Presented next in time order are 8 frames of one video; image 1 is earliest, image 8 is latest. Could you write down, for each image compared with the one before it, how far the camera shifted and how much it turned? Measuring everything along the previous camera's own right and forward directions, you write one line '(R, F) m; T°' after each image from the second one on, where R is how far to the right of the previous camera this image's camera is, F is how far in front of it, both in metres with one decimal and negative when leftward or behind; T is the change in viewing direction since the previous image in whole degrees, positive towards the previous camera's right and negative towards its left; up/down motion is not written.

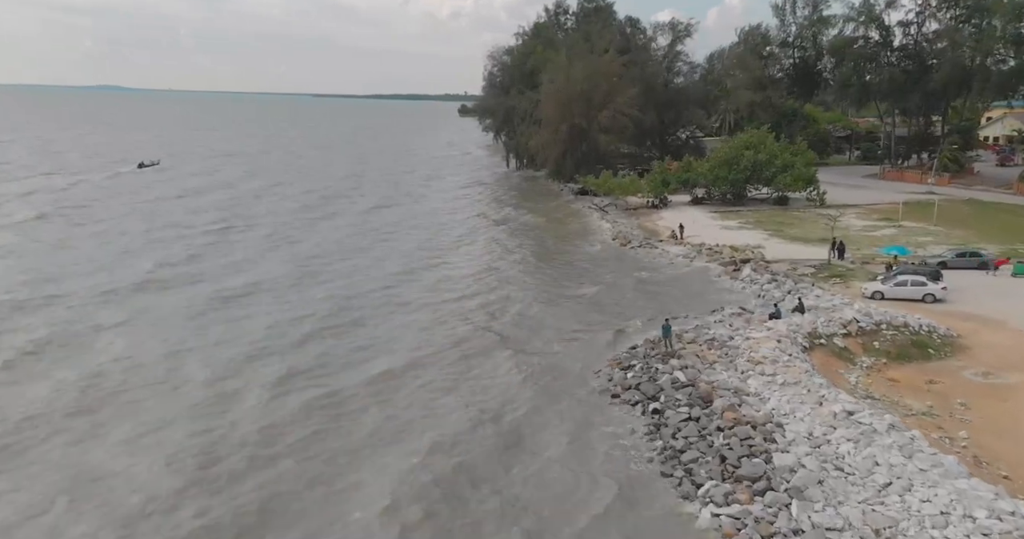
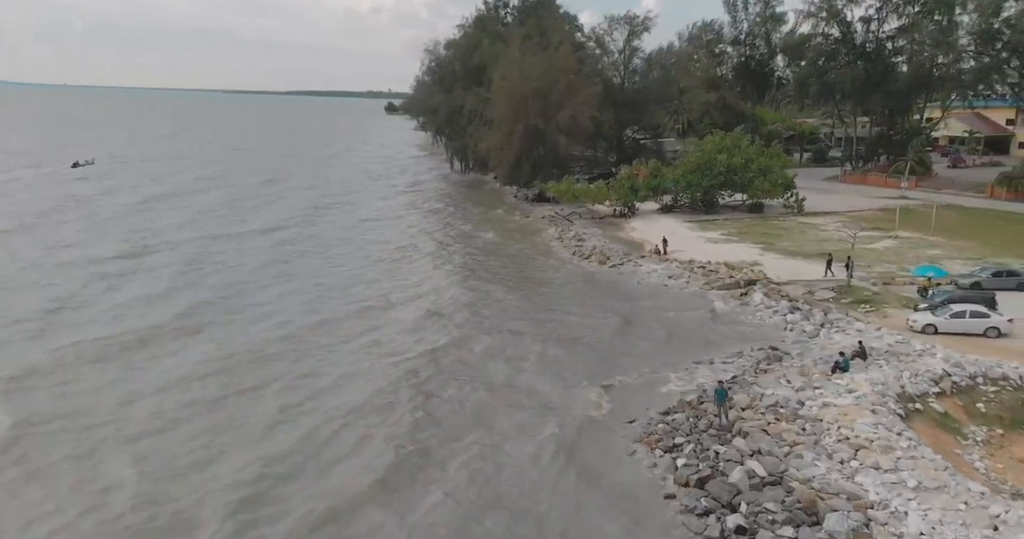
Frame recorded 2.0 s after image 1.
(-1.6, +5.3) m; +6°
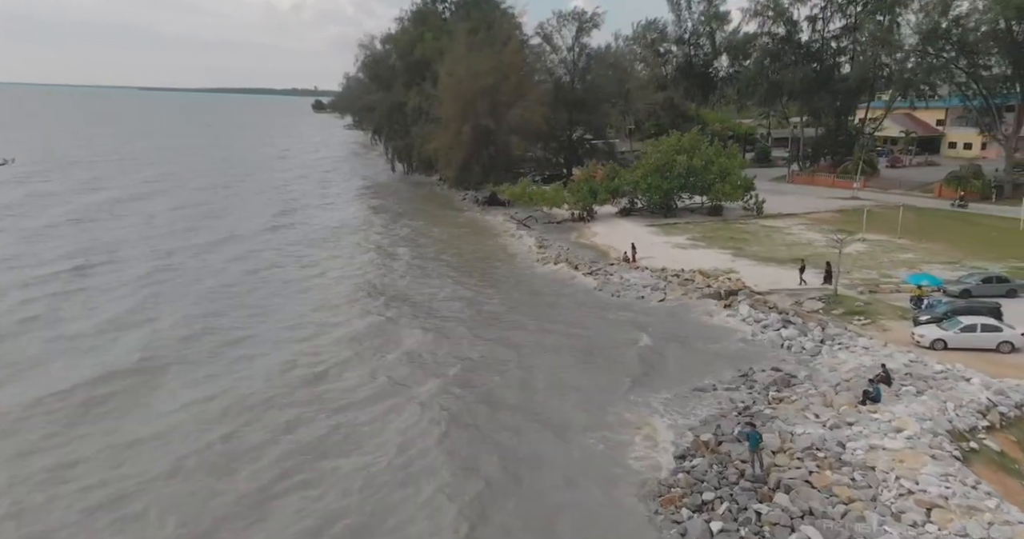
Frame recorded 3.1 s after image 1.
(-1.1, +2.8) m; +6°
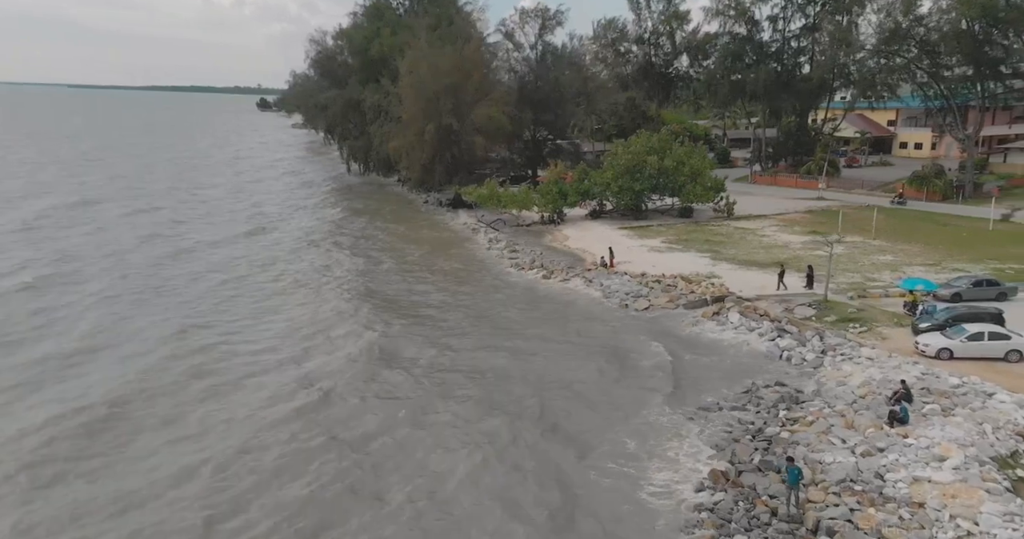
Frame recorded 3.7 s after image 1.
(-0.9, +1.8) m; +4°
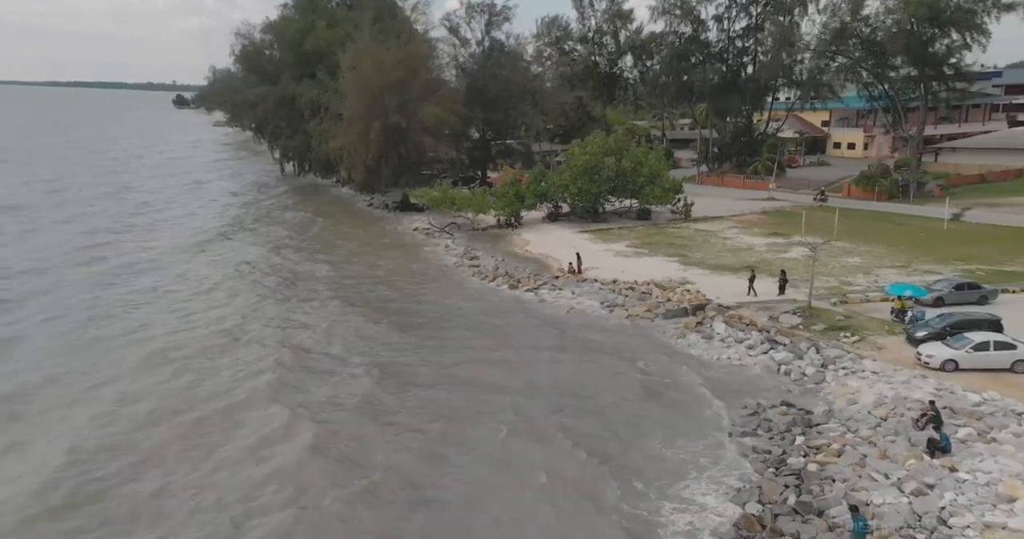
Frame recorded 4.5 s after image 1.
(-1.2, +2.2) m; +6°
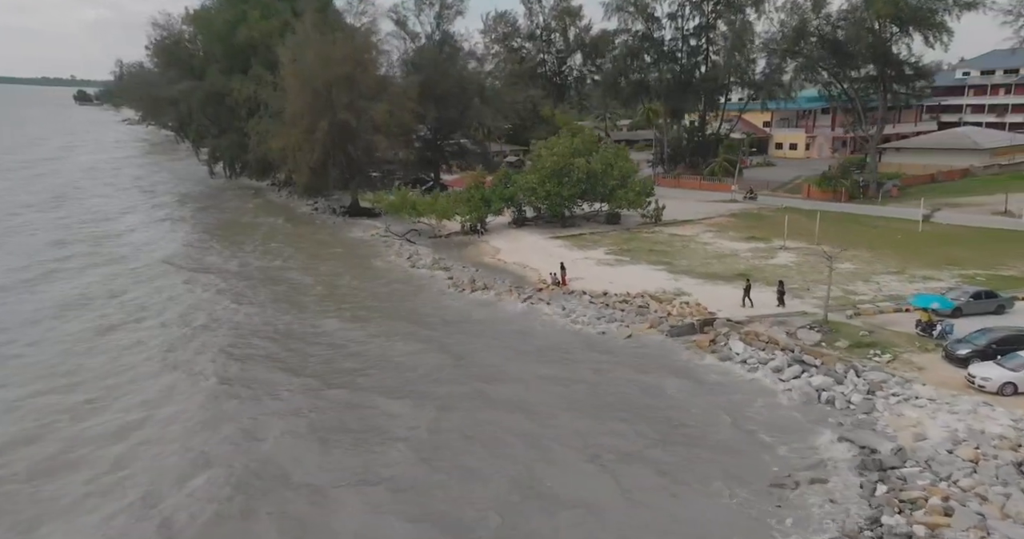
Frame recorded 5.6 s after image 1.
(-1.9, +3.0) m; +6°
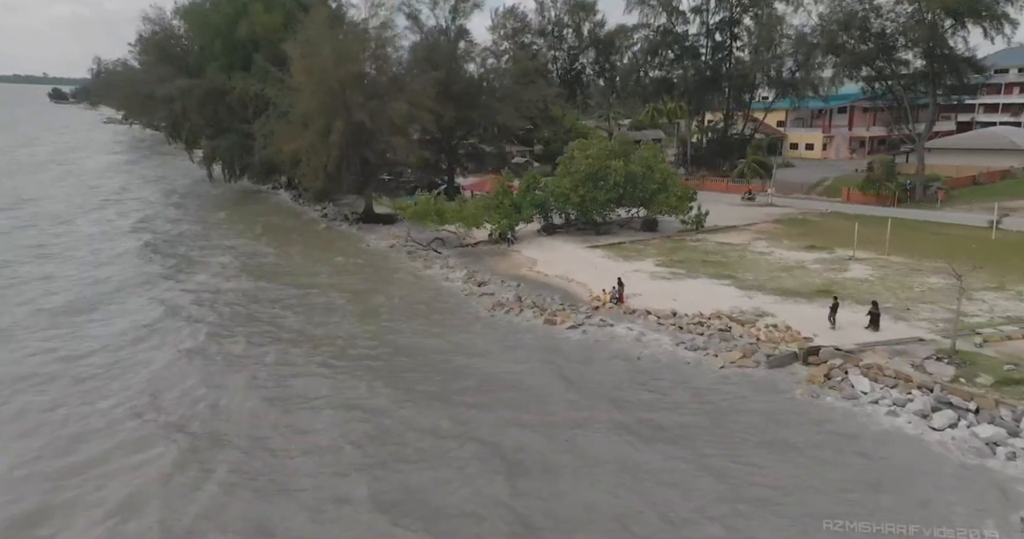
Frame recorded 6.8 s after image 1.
(-2.6, +3.3) m; +1°
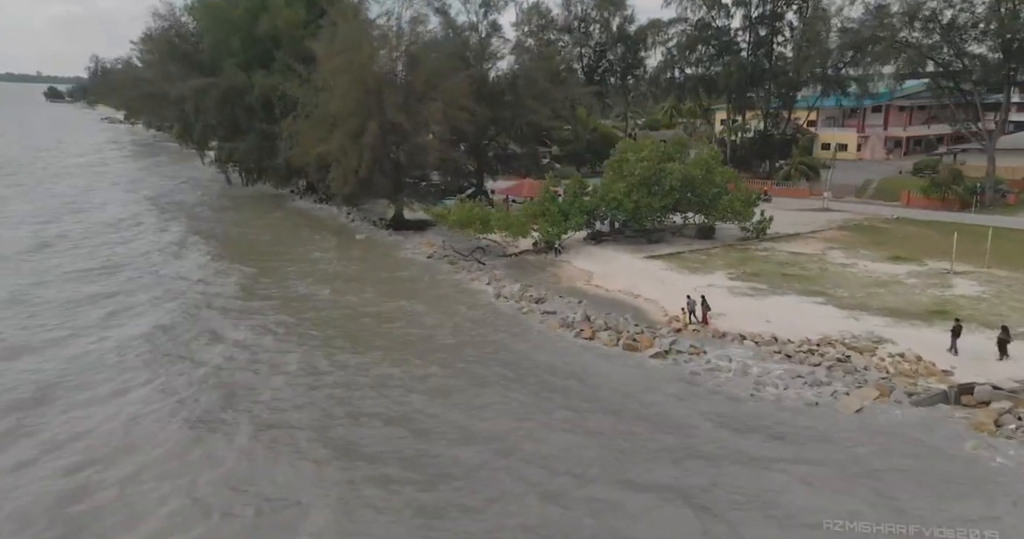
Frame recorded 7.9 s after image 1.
(-2.5, +3.0) m; 0°
